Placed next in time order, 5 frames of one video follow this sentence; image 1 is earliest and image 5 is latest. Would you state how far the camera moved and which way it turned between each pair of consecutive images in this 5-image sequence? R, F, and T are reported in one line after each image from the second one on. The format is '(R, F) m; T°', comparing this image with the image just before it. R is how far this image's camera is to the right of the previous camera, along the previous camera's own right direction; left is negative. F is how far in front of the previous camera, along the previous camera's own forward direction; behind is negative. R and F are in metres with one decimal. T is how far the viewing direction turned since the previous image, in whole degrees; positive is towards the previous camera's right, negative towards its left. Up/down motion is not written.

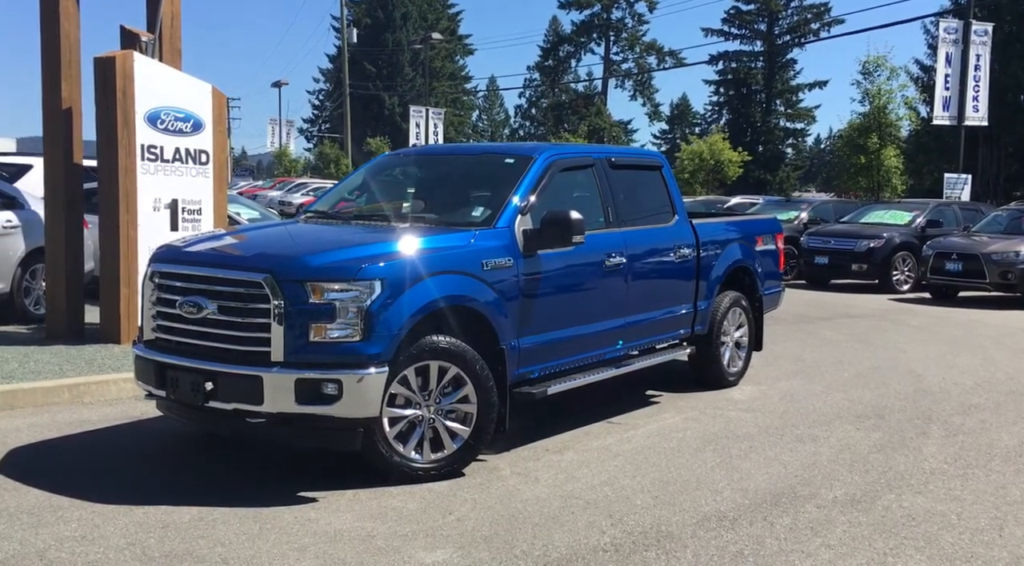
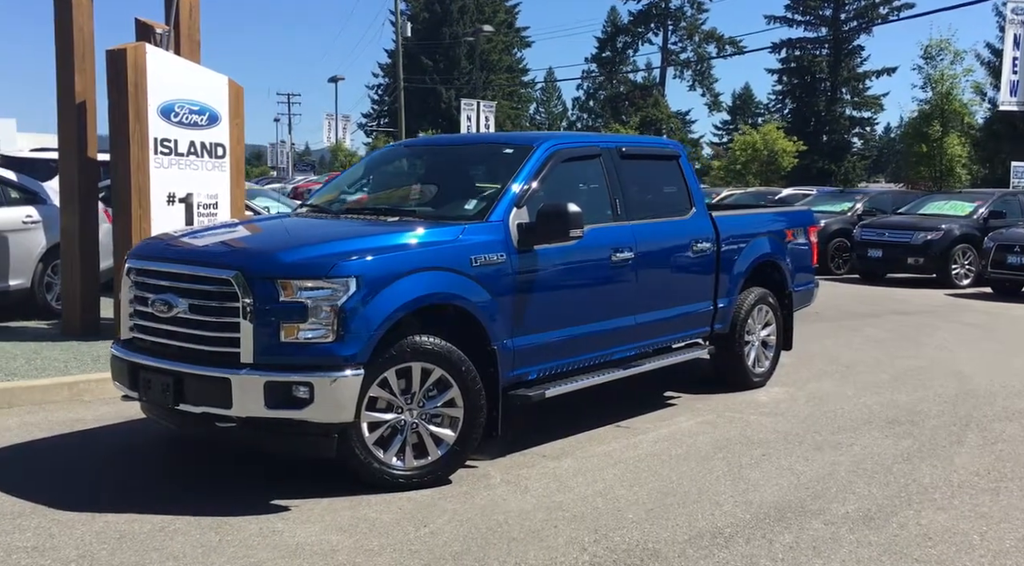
(+0.4, +0.3) m; -4°
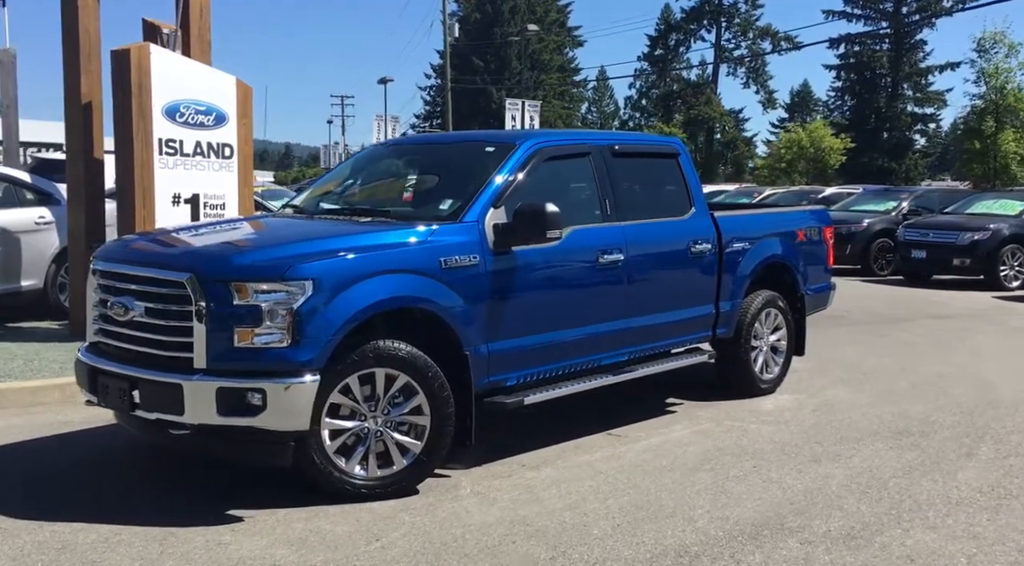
(+0.5, +0.2) m; -3°
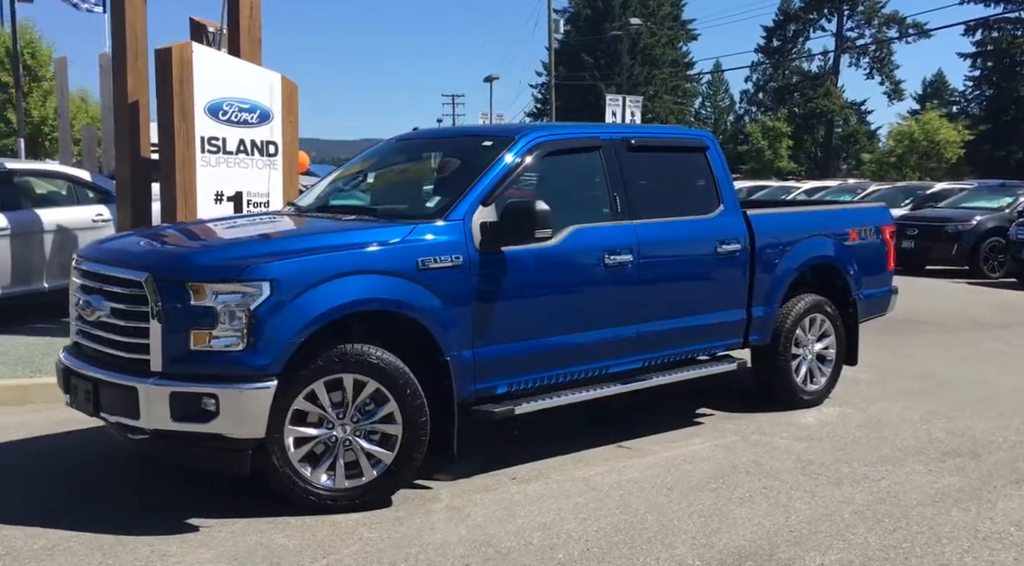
(+0.7, +0.4) m; -7°
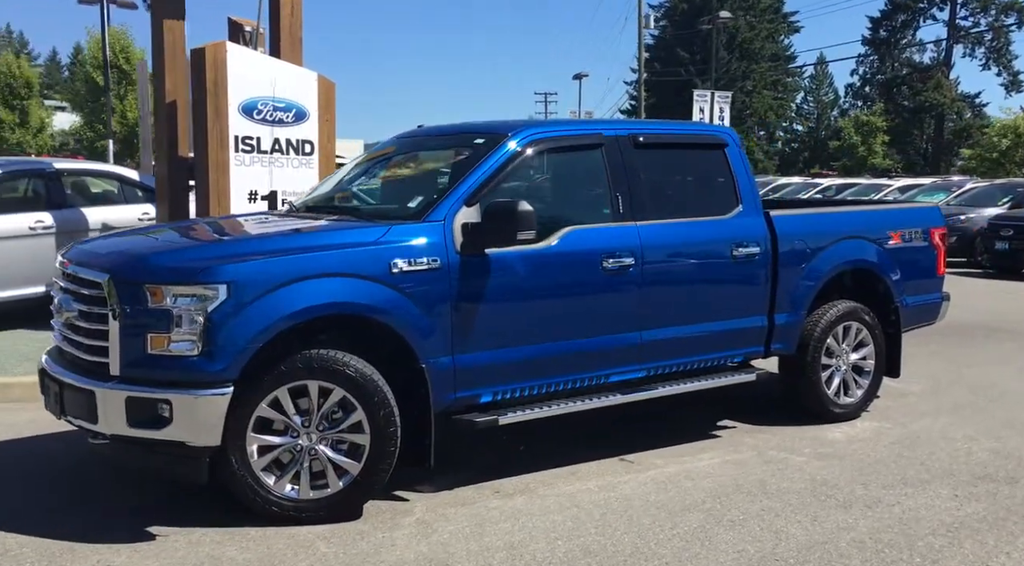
(+0.6, +0.3) m; -6°
